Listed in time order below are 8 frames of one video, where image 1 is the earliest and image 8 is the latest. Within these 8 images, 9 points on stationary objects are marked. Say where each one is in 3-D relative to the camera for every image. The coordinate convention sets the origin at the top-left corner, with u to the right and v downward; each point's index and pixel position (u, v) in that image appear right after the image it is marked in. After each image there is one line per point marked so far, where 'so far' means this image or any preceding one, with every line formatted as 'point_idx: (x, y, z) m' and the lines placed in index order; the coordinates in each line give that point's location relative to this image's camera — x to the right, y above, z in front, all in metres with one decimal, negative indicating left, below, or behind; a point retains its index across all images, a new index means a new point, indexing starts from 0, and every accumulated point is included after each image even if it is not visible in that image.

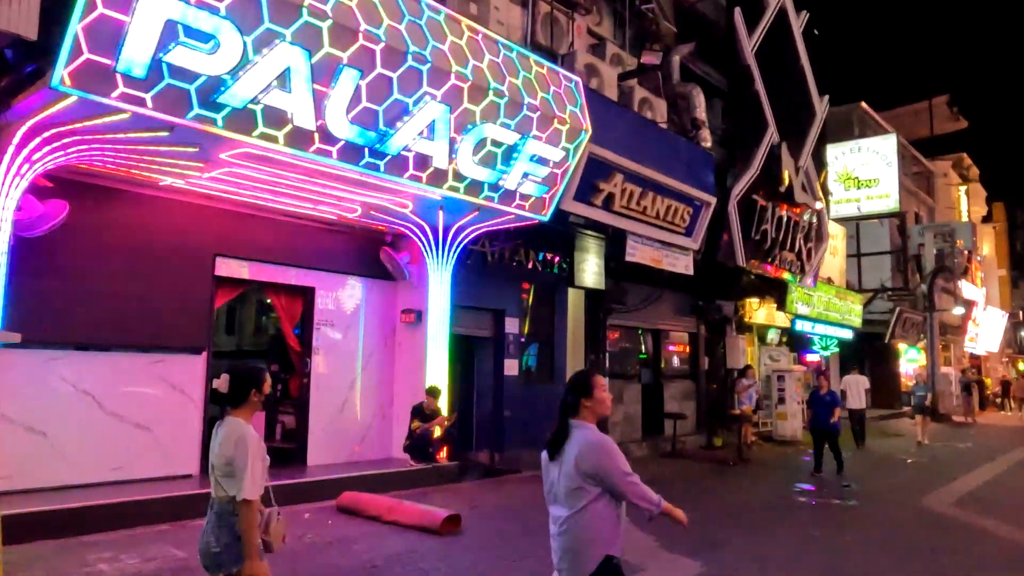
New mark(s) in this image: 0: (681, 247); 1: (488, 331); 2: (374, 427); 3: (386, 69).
0: (+2.9, +0.7, +12.9) m
1: (-0.4, -0.7, +12.3) m
2: (-2.0, -2.0, +11.2) m
3: (-1.3, +2.2, +7.4) m
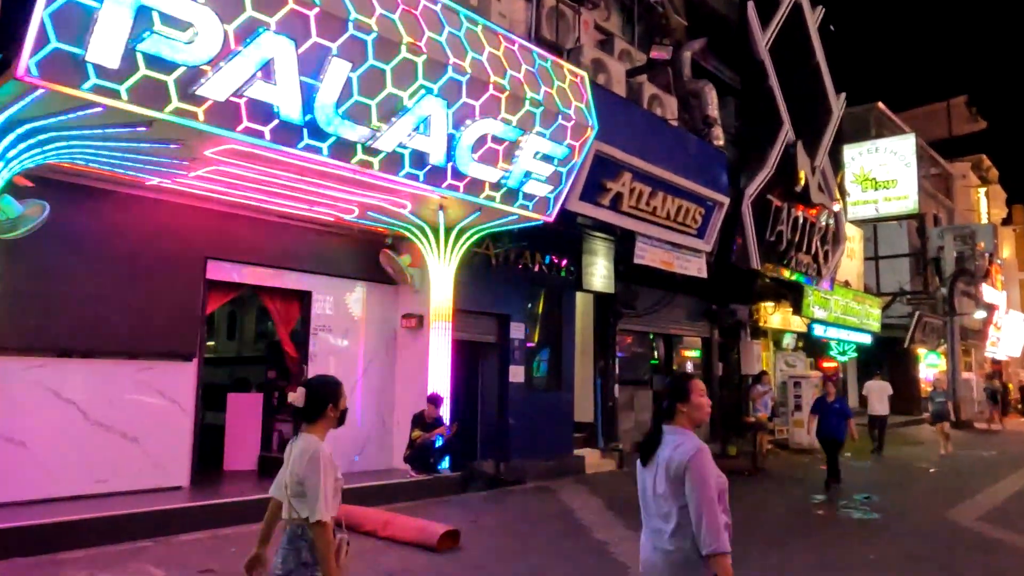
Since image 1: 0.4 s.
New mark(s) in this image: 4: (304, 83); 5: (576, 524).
0: (+3.0, +0.6, +12.4) m
1: (-0.3, -0.8, +11.9) m
2: (-2.0, -2.1, +10.8) m
3: (-1.3, +2.1, +7.1) m
4: (-1.8, +1.8, +6.6) m
5: (+0.8, -2.8, +9.1) m
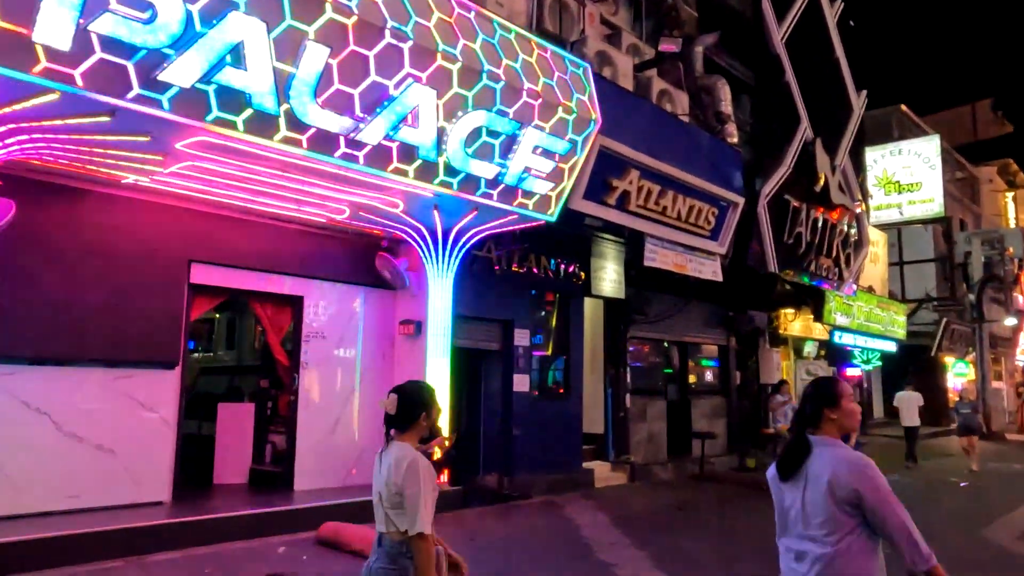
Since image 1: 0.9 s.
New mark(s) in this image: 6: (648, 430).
0: (+3.0, +0.6, +11.9) m
1: (-0.2, -0.8, +11.3) m
2: (-1.9, -2.2, +10.3) m
3: (-1.3, +2.1, +6.6) m
4: (-1.9, +1.8, +6.2) m
5: (+0.8, -2.9, +8.6) m
6: (+2.5, -2.6, +14.0) m
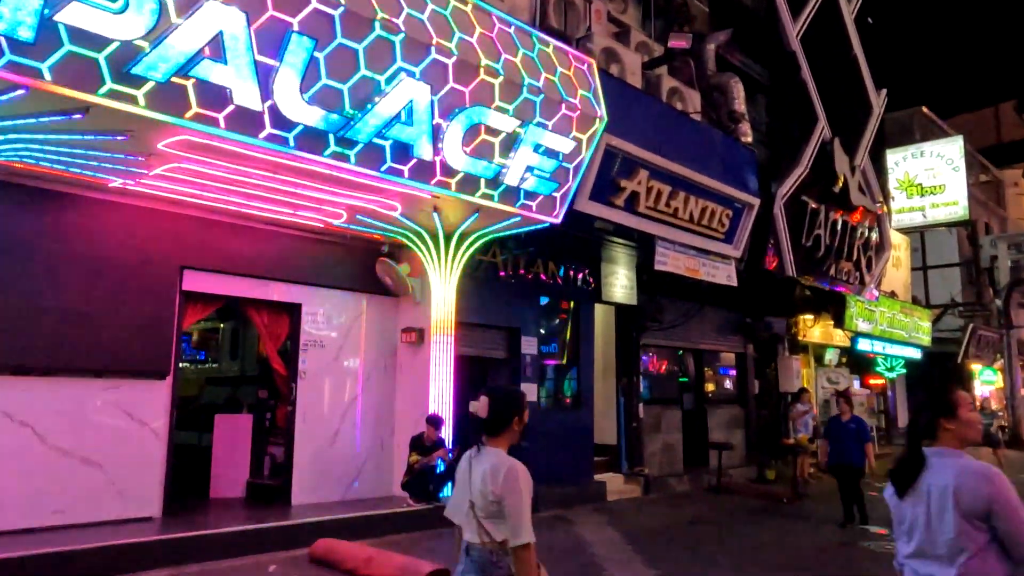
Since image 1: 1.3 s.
0: (+3.1, +0.5, +11.4) m
1: (-0.1, -0.9, +11.0) m
2: (-1.9, -2.3, +9.9) m
3: (-1.4, +2.1, +6.3) m
4: (-2.0, +1.7, +5.9) m
5: (+0.8, -2.9, +8.1) m
6: (+2.7, -2.7, +13.5) m
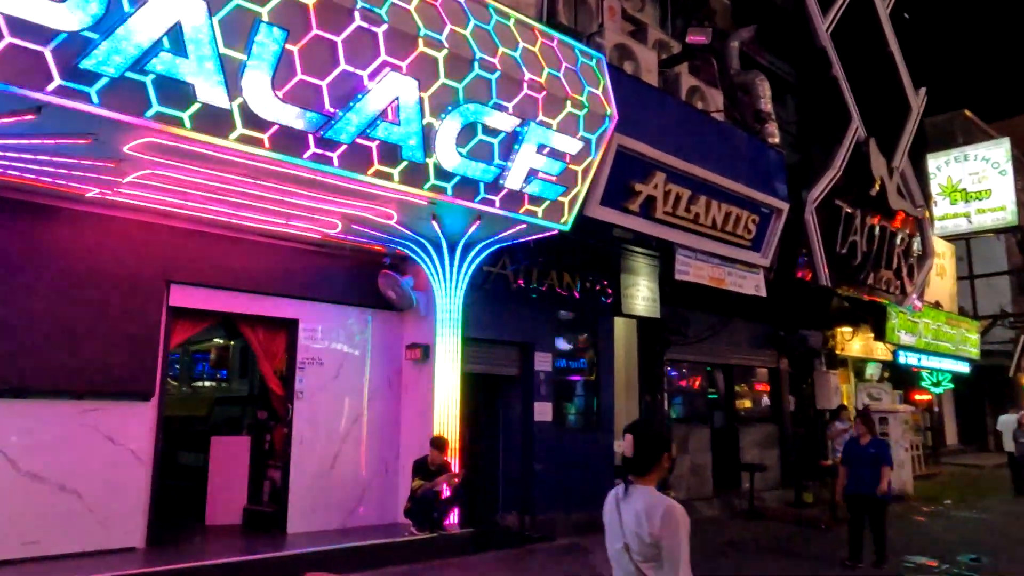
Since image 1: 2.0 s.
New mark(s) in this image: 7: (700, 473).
0: (+3.3, +0.4, +10.7) m
1: (0.0, -1.1, +10.4) m
2: (-1.7, -2.4, +9.4) m
3: (-1.4, +2.0, +5.8) m
4: (-2.0, +1.7, +5.4) m
5: (+0.9, -3.0, +7.4) m
6: (+3.0, -2.9, +12.8) m
7: (+3.2, -3.2, +12.9) m
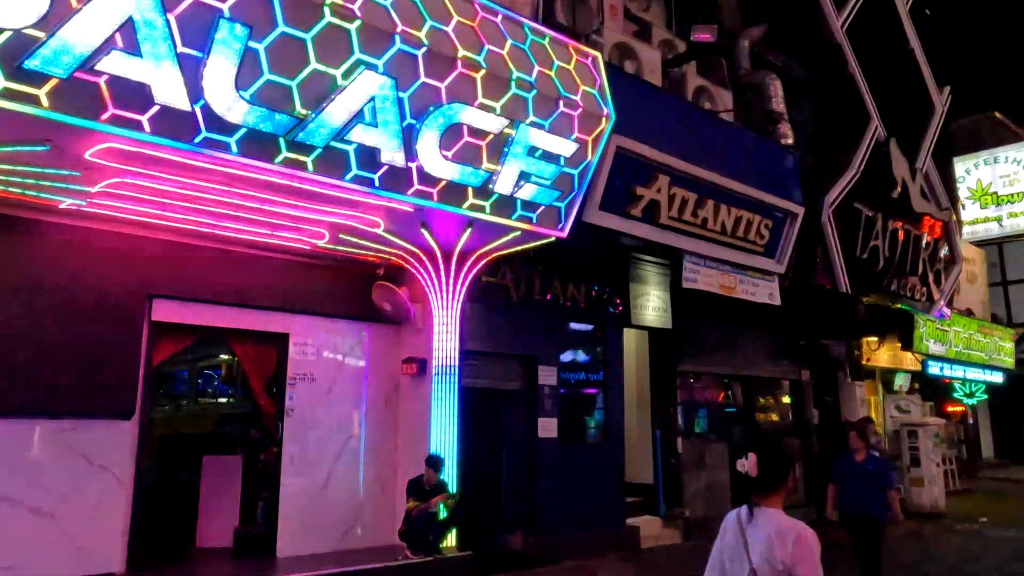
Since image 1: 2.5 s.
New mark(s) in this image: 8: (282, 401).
0: (+3.4, +0.2, +10.2) m
1: (+0.1, -1.2, +10.0) m
2: (-1.7, -2.6, +9.0) m
3: (-1.6, +1.9, +5.5) m
4: (-2.2, +1.6, +5.2) m
5: (+0.8, -3.1, +7.0) m
6: (+3.2, -3.1, +12.2) m
7: (+3.4, -3.3, +12.4) m
8: (-2.6, -1.3, +8.5) m
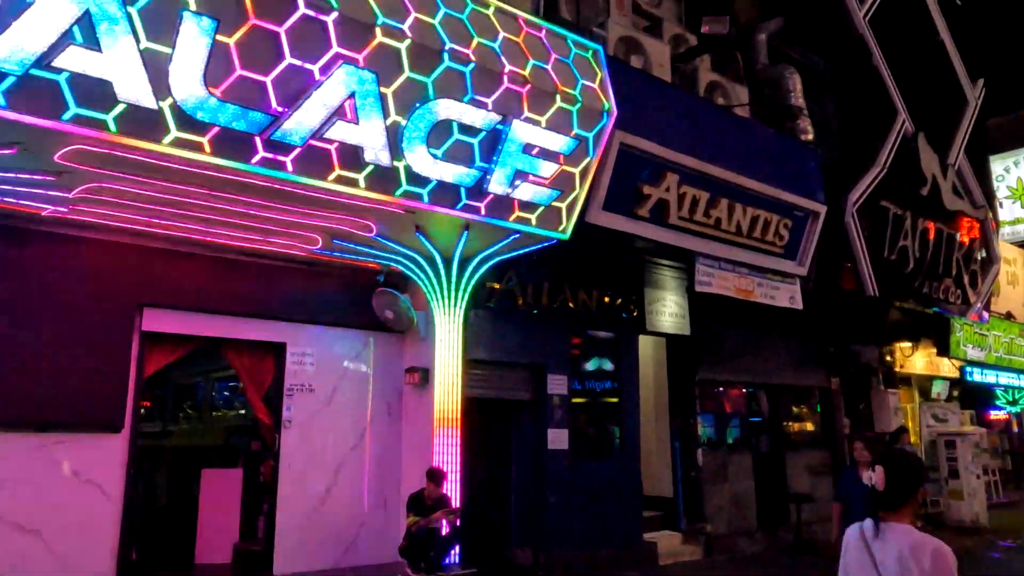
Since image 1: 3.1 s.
0: (+3.4, +0.2, +9.7) m
1: (+0.2, -1.3, +9.6) m
2: (-1.6, -2.7, +8.7) m
3: (-1.7, +1.9, +5.3) m
4: (-2.3, +1.5, +4.9) m
5: (+0.8, -3.1, +6.5) m
6: (+3.4, -3.1, +11.7) m
7: (+3.6, -3.4, +11.8) m
8: (-2.5, -1.4, +8.2) m
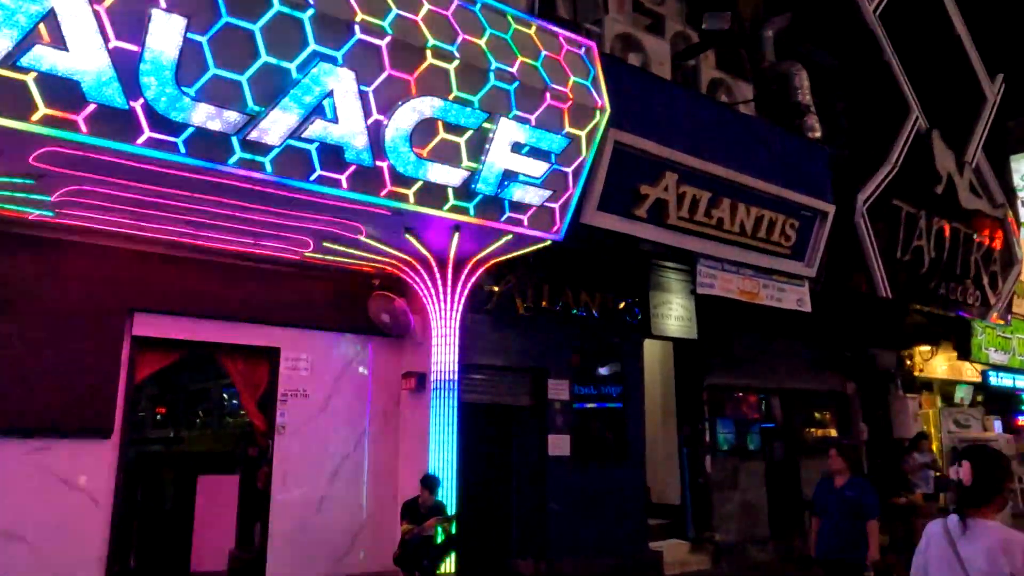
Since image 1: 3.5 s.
0: (+3.4, +0.2, +9.5) m
1: (+0.2, -1.4, +9.4) m
2: (-1.6, -2.7, +8.6) m
3: (-1.9, +1.8, +5.2) m
4: (-2.5, +1.5, +4.9) m
5: (+0.8, -3.1, +6.3) m
6: (+3.5, -3.2, +11.4) m
7: (+3.7, -3.4, +11.5) m
8: (-2.6, -1.4, +8.1) m
